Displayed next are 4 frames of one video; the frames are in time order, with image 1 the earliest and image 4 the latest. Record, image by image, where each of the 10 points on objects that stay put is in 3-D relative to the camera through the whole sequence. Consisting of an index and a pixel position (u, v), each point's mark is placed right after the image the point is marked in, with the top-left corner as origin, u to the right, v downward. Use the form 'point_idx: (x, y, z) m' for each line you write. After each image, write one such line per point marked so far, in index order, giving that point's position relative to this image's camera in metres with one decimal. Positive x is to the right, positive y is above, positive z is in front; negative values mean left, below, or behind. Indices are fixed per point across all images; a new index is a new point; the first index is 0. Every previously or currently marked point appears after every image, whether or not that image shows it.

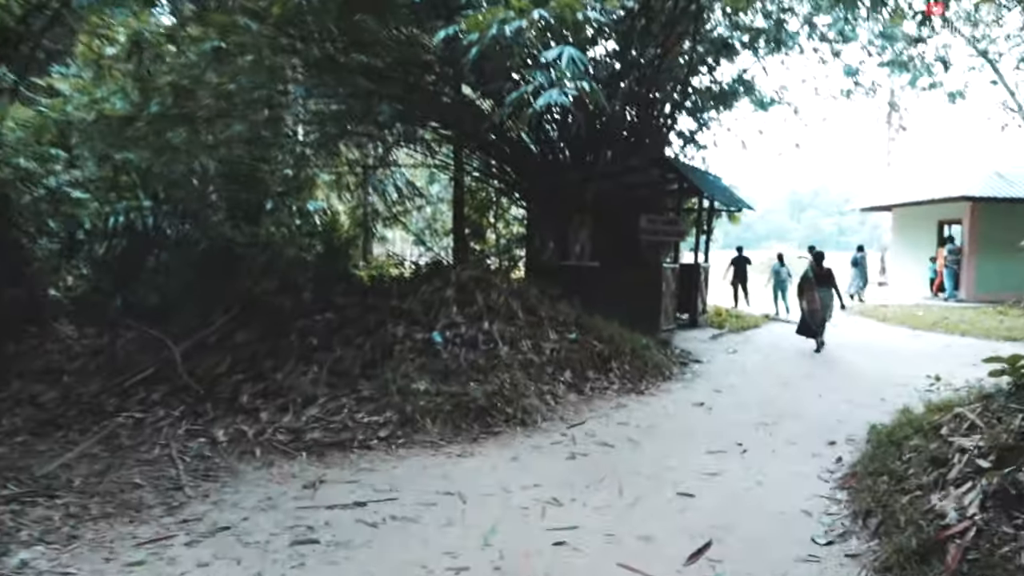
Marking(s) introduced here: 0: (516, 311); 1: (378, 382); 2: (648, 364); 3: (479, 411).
0: (0.0, -0.3, +8.0) m
1: (-1.3, -0.9, +6.2) m
2: (+1.7, -1.0, +8.1) m
3: (-0.3, -1.1, +5.9) m
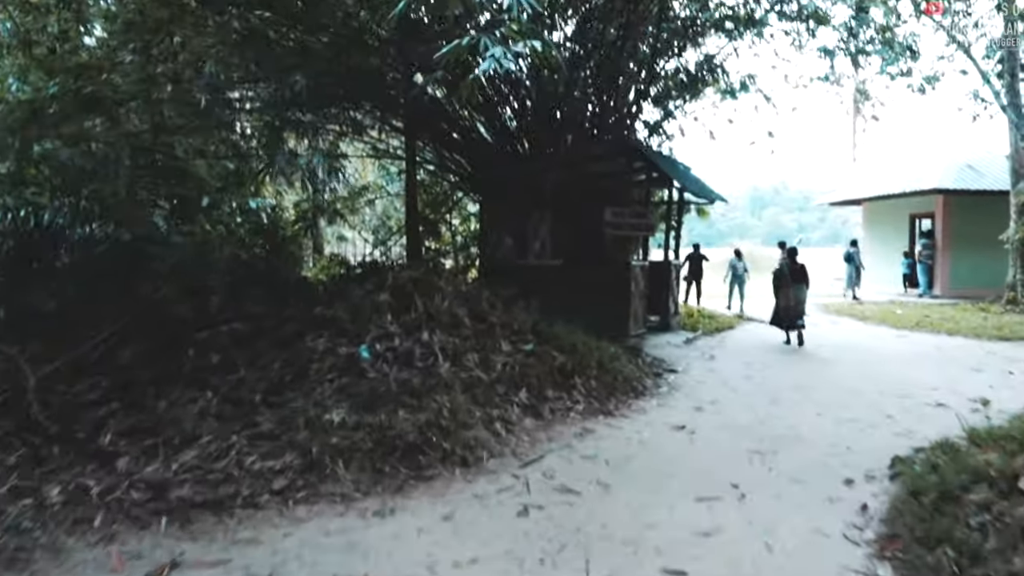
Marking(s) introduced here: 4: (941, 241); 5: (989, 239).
0: (-0.5, -0.3, +6.8) m
1: (-1.7, -0.9, +5.0) m
2: (+1.1, -1.0, +6.9) m
3: (-0.7, -1.1, +4.7) m
4: (+12.8, +1.3, +19.6) m
5: (+14.5, +1.5, +19.9) m
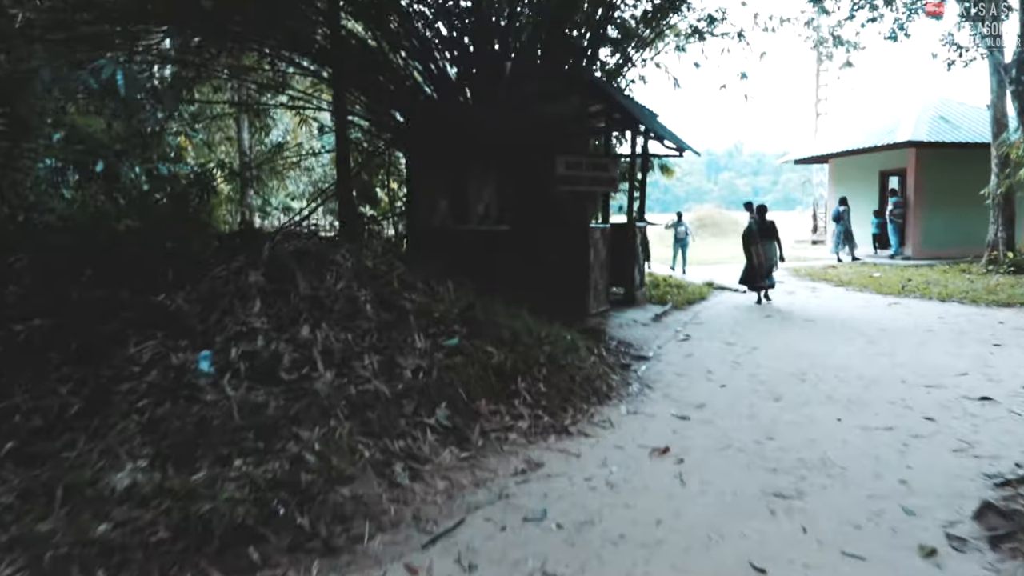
0: (-1.2, -0.1, +5.0) m
1: (-2.2, -0.9, +3.1) m
2: (+0.5, -0.8, +5.2) m
3: (-1.2, -1.1, +2.8) m
4: (+11.3, +2.5, +18.5) m
5: (+13.0, +2.6, +18.9) m
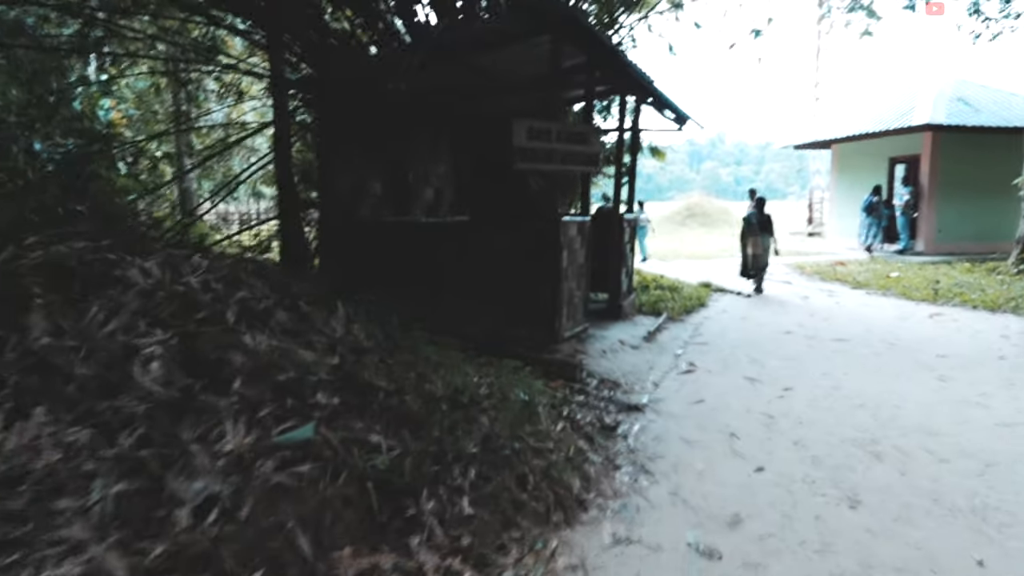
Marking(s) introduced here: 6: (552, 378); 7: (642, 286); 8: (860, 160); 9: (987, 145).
0: (-1.6, -0.3, +2.8) m
1: (-2.6, -1.1, +0.9) m
2: (0.0, -0.9, +3.1) m
3: (-1.6, -1.3, +0.7) m
4: (+10.6, +2.5, +16.5) m
5: (+12.2, +2.7, +17.0) m
6: (+0.3, -0.7, +5.2) m
7: (+2.1, 0.0, +10.6) m
8: (+10.3, +3.8, +19.1) m
9: (+12.4, +3.7, +17.0) m
